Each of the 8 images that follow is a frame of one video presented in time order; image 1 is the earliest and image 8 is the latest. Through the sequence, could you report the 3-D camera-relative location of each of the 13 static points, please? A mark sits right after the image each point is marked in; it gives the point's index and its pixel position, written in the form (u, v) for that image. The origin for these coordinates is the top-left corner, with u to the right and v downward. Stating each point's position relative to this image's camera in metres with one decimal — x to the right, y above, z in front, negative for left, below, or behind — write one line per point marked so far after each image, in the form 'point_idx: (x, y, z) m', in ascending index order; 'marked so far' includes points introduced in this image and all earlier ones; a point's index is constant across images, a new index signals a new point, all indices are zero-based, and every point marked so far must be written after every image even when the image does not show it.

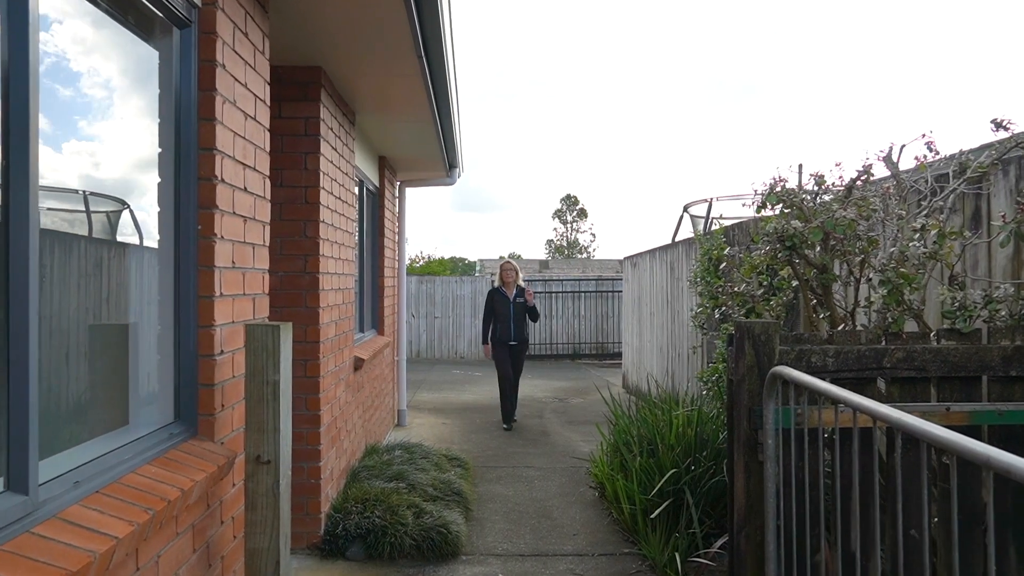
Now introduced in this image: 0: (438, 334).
0: (-1.5, -0.9, +15.2) m
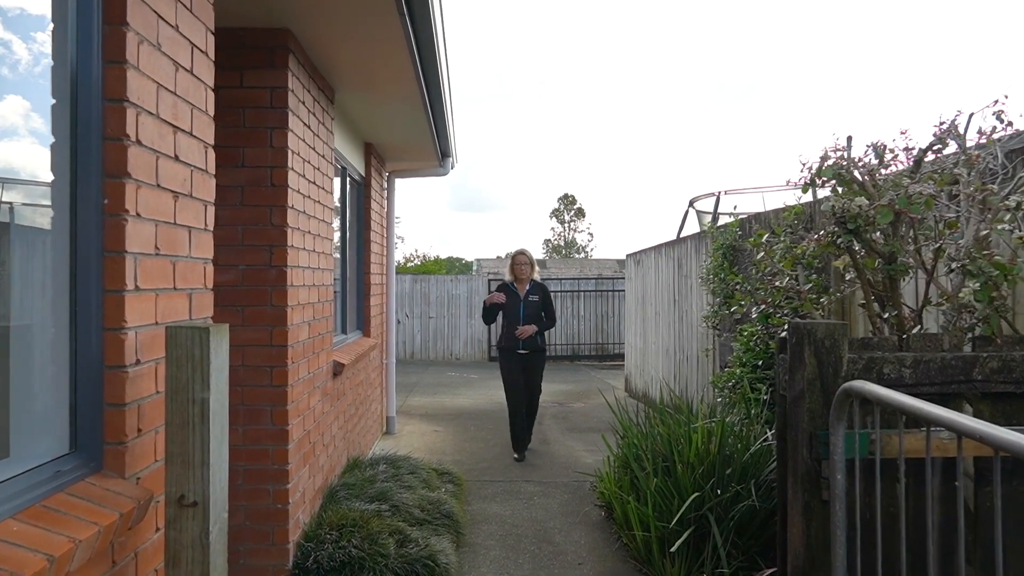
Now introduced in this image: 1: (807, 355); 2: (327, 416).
0: (-1.6, -0.9, +14.7) m
1: (+0.8, -0.2, +2.0) m
2: (-1.1, -0.8, +4.4) m
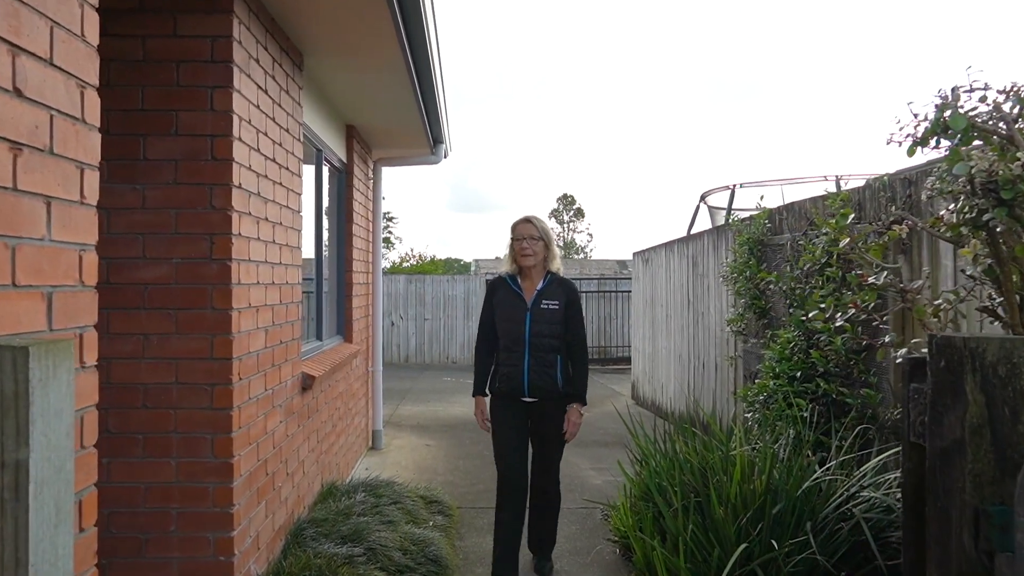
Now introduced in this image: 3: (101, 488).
0: (-1.6, -0.9, +14.1) m
1: (+0.8, -0.2, +1.3) m
2: (-1.1, -0.8, +3.7) m
3: (-1.5, -0.7, +2.7) m
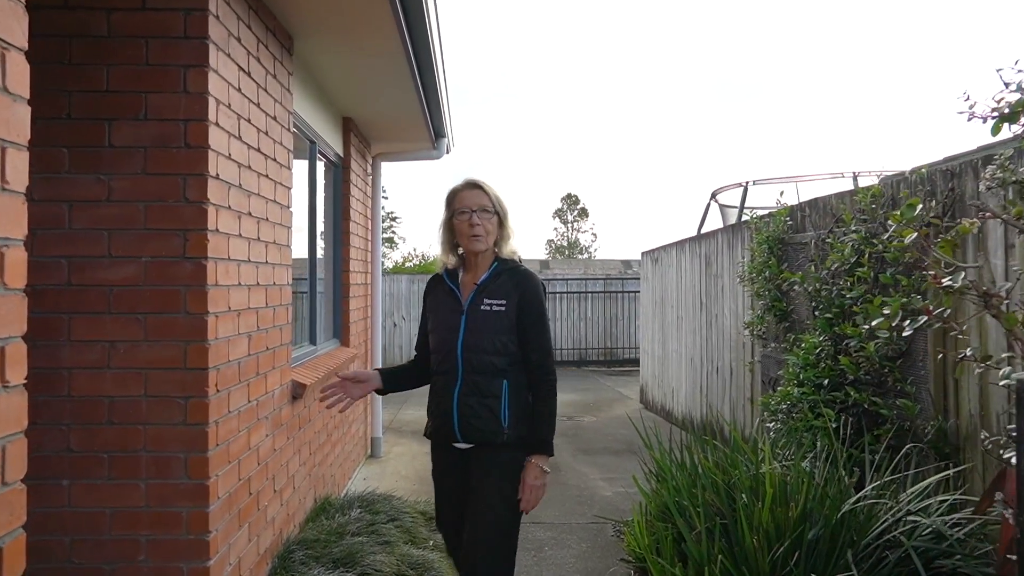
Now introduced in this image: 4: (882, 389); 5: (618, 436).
0: (-1.5, -0.9, +13.8) m
1: (+0.8, -0.2, +1.0) m
2: (-1.1, -0.8, +3.4) m
3: (-1.5, -0.7, +2.4) m
4: (+1.9, -0.5, +3.7) m
5: (+1.1, -1.5, +7.7) m
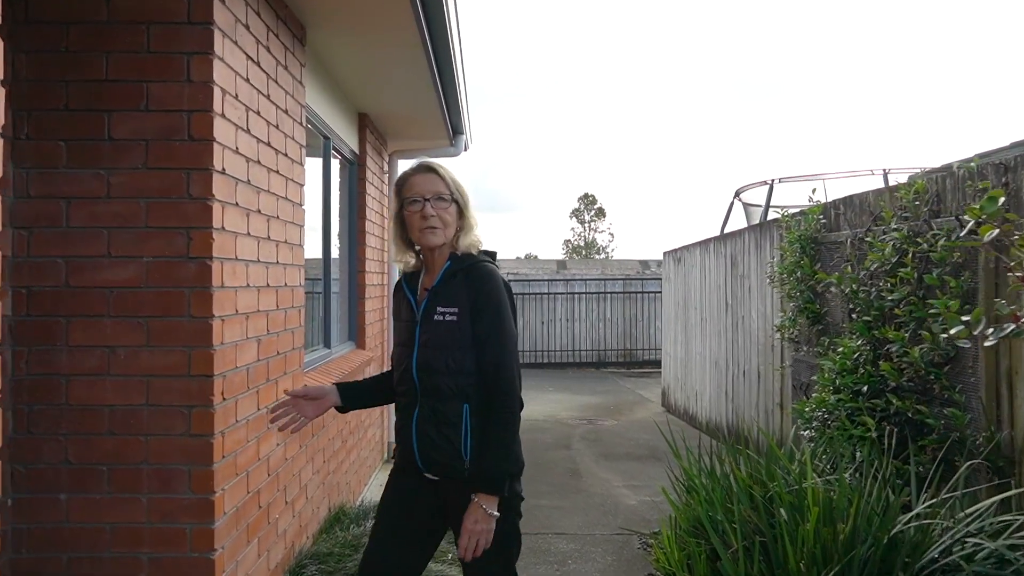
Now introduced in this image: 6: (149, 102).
0: (-1.2, -0.9, +13.6) m
1: (+0.9, -0.2, +0.8) m
2: (-1.0, -0.8, +3.3) m
3: (-1.4, -0.8, +2.3) m
4: (+2.0, -0.5, +3.5) m
5: (+1.3, -1.6, +7.5) m
6: (-1.1, +0.6, +2.3) m
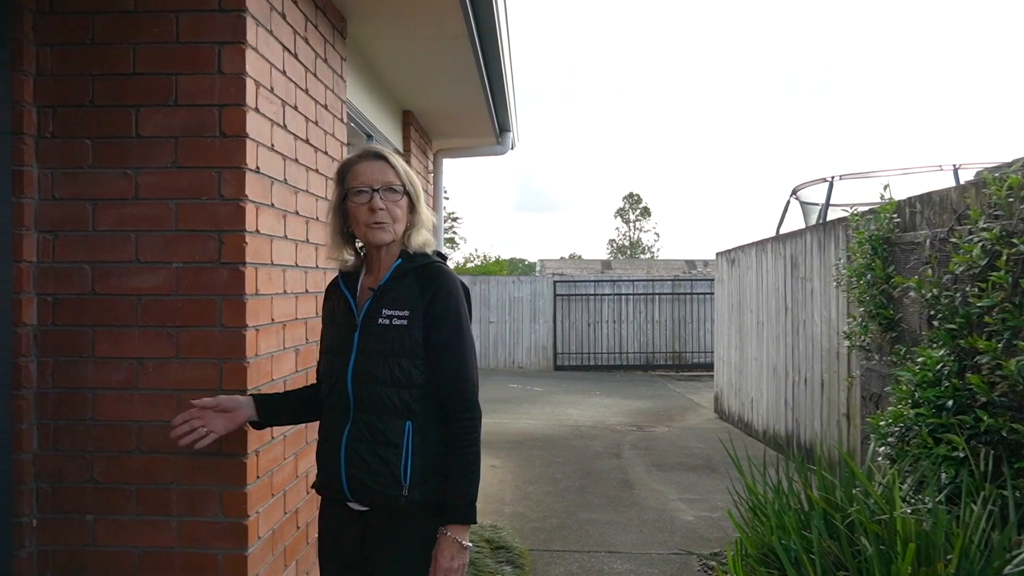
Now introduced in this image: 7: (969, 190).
0: (-0.3, -1.0, +13.4) m
1: (+0.9, -0.2, +0.5) m
2: (-0.7, -0.8, +3.1) m
3: (-1.2, -0.8, +2.2) m
4: (+2.2, -0.5, +3.2) m
5: (+1.8, -1.6, +7.2) m
6: (-1.0, +0.6, +2.1) m
7: (+2.3, +0.5, +3.8) m
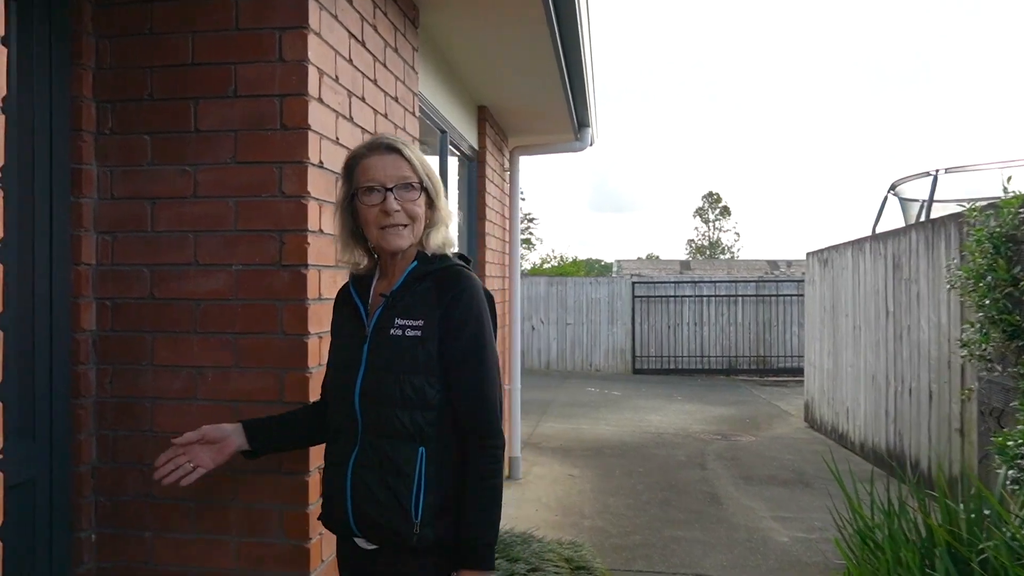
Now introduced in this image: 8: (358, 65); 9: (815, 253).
0: (+1.1, -1.0, +13.2) m
1: (+1.0, -0.2, +0.2) m
2: (-0.4, -0.8, +2.9) m
3: (-1.0, -0.8, +2.0) m
4: (+2.5, -0.6, +2.7) m
5: (+2.5, -1.6, +6.7) m
6: (-0.7, +0.5, +2.0) m
7: (+2.7, +0.5, +3.3) m
8: (-0.5, +0.7, +2.4) m
9: (+3.5, +0.4, +8.4) m
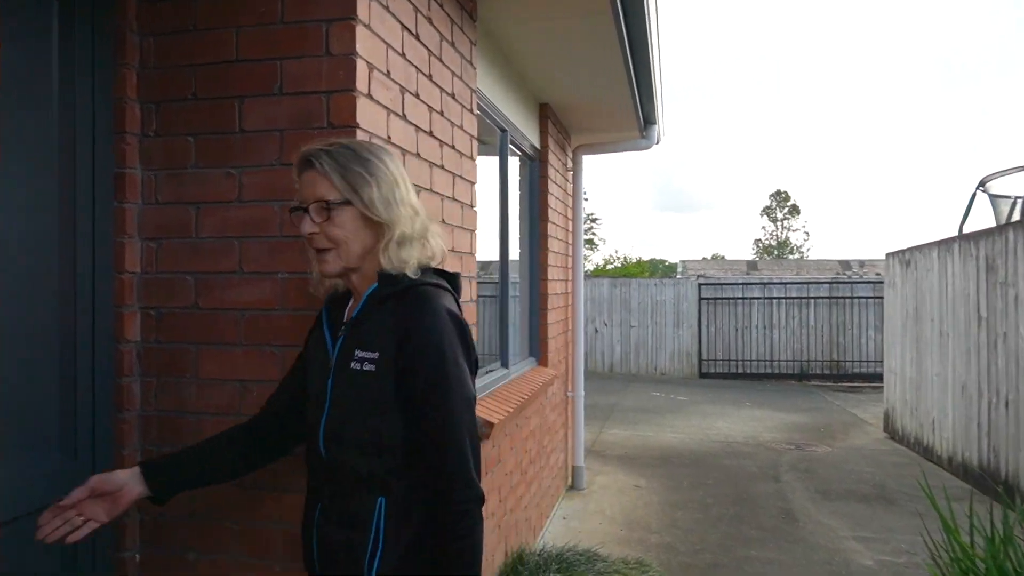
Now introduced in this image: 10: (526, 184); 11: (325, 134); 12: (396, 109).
0: (+2.1, -1.0, +12.9) m
1: (+1.0, -0.2, 0.0) m
2: (-0.2, -0.8, +2.8) m
3: (-0.9, -0.8, +1.9) m
4: (+2.7, -0.6, +2.3) m
5: (+3.0, -1.6, +6.3) m
6: (-0.6, +0.5, +1.9) m
7: (+3.0, +0.4, +2.9) m
8: (-0.3, +0.7, +2.3) m
9: (+4.1, +0.4, +7.9) m
10: (+0.1, +0.7, +4.6) m
11: (-0.5, +0.4, +1.9) m
12: (-0.3, +0.5, +2.1) m
